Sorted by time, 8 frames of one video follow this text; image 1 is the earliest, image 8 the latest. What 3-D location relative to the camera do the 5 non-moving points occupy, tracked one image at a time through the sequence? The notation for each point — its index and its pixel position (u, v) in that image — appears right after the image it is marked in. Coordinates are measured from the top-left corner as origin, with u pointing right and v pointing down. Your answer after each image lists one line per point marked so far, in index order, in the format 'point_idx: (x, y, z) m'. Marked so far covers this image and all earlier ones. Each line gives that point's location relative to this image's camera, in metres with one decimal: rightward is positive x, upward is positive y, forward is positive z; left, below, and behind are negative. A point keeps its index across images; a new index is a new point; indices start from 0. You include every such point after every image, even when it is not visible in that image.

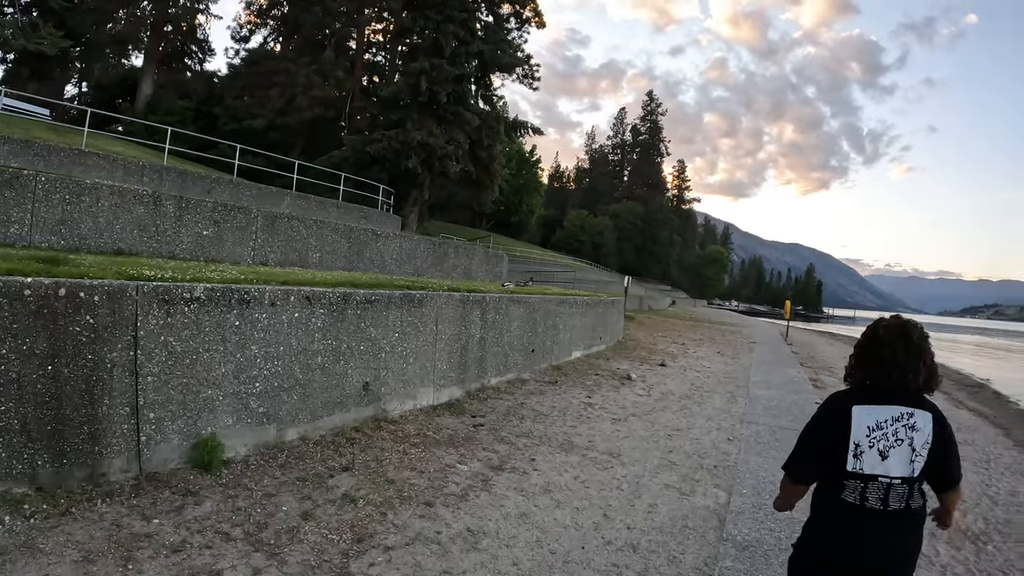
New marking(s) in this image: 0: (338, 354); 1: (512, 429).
0: (-1.3, -0.5, +8.2) m
1: (0.0, -1.2, +8.9) m
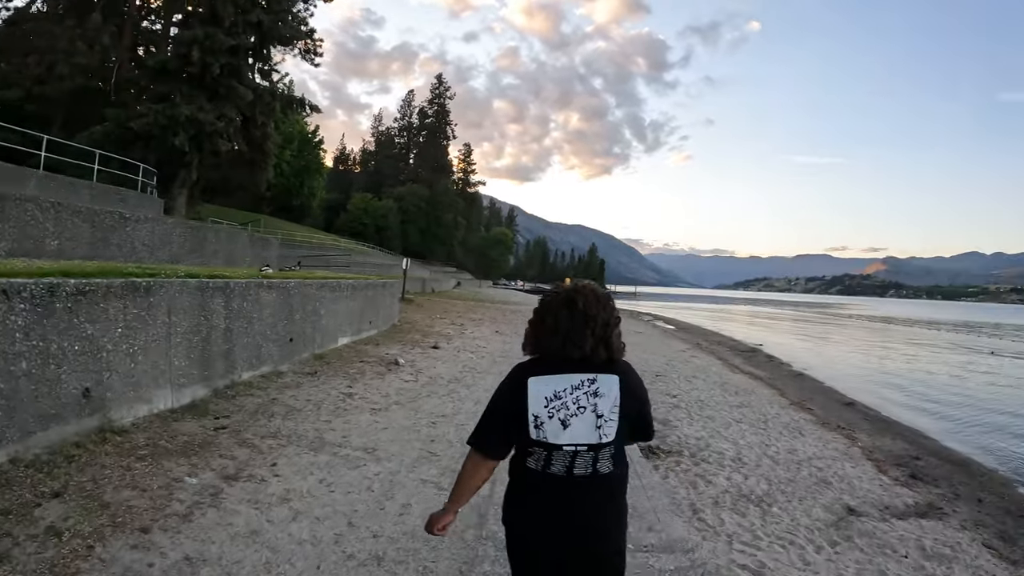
0: (-3.0, -0.4, +6.9) m
1: (-1.8, -1.0, +7.8) m
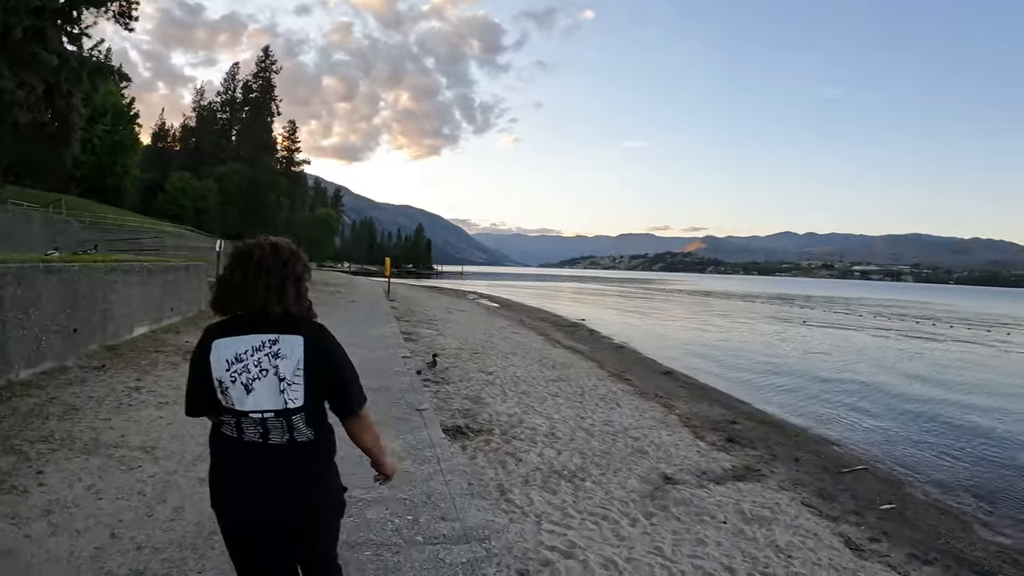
0: (-4.2, -0.4, +6.0) m
1: (-3.2, -0.9, +7.1) m
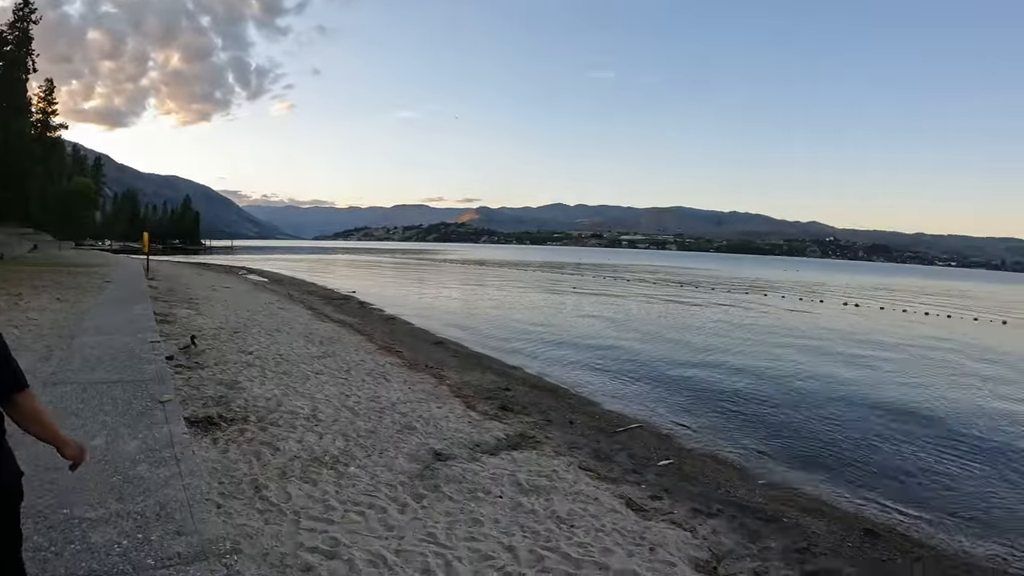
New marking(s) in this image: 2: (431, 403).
0: (-5.4, -0.5, +4.7) m
1: (-4.6, -1.0, +6.0) m
2: (-1.0, -1.4, +12.8) m
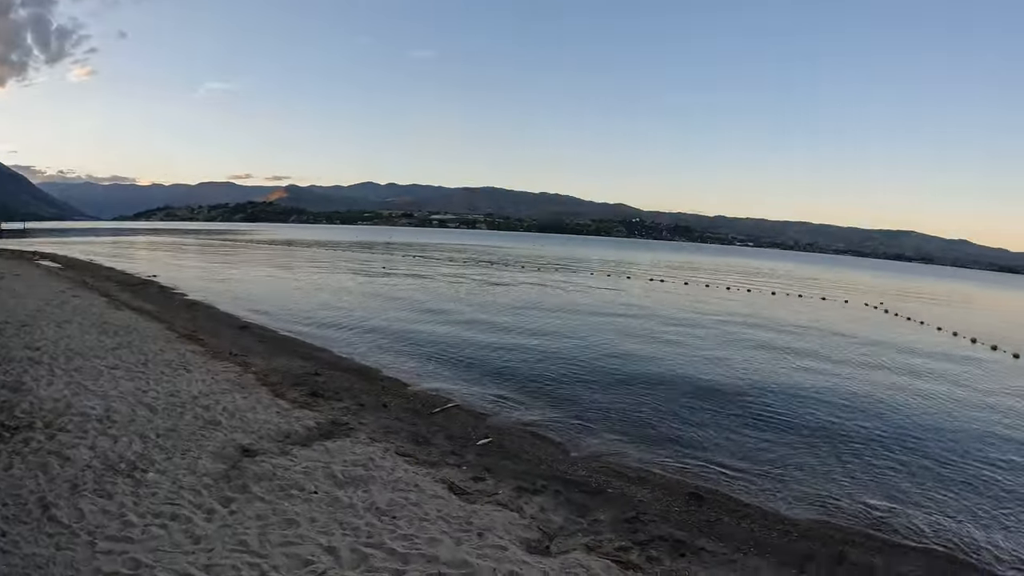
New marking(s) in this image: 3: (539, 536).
0: (-6.1, -0.7, +3.3) m
1: (-5.5, -1.1, +4.7) m
2: (-3.0, -1.2, +12.0) m
3: (+0.3, -2.3, +10.1) m
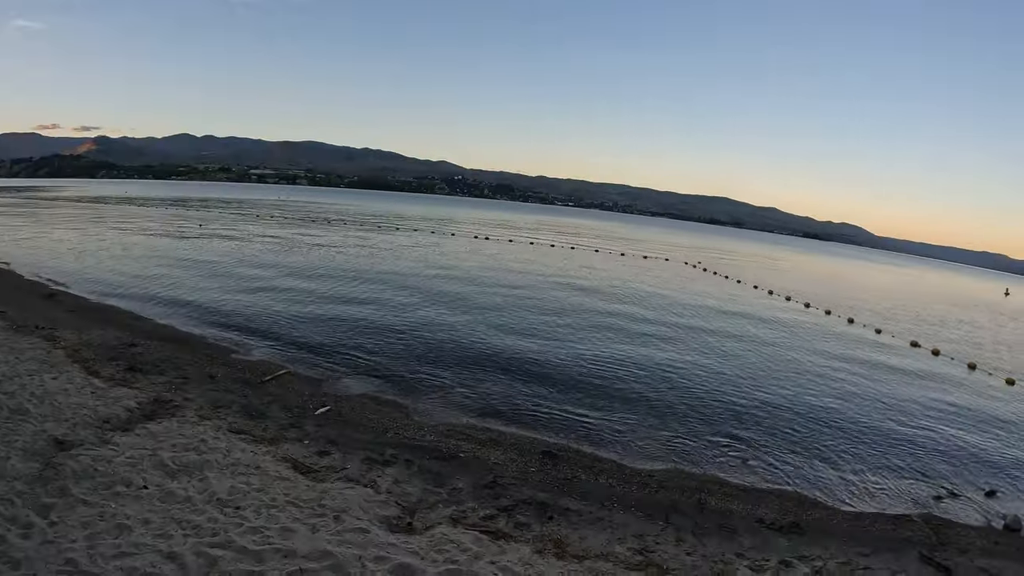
0: (-6.1, -0.9, +1.6) m
1: (-5.8, -1.2, +3.1) m
2: (-4.6, -0.9, +10.7) m
3: (-1.0, -1.9, +9.4) m
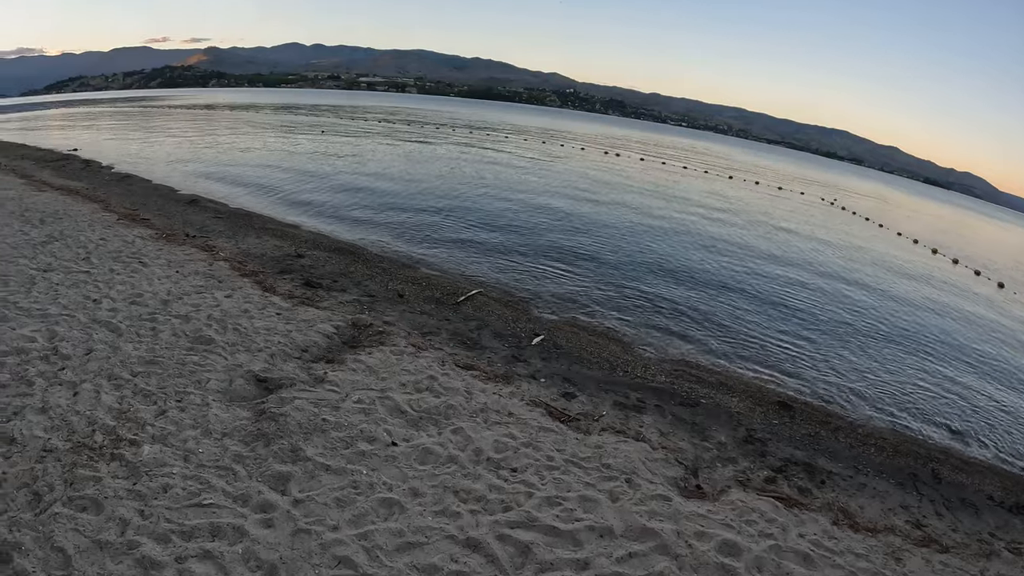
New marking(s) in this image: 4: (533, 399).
0: (-4.5, -0.8, -0.3) m
1: (-4.0, -1.0, +1.2) m
2: (-2.3, -0.1, +8.7) m
3: (+1.2, -1.2, +7.2) m
4: (+0.1, -0.8, +7.8) m
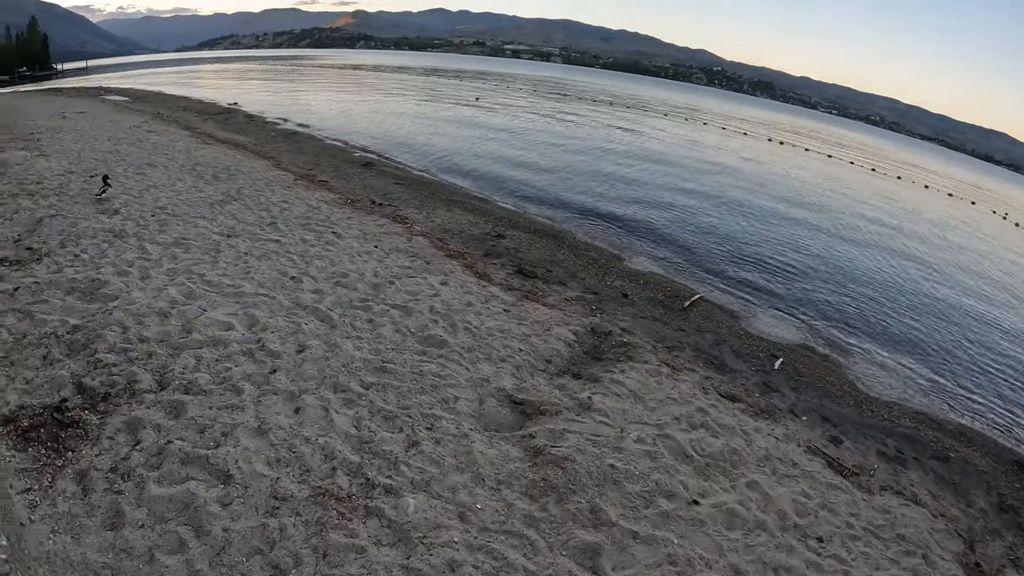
0: (-3.7, -0.6, -1.1) m
1: (-3.1, -0.8, +0.3) m
2: (-0.6, 0.0, +7.5) m
3: (+2.7, -1.4, +5.7) m
4: (+1.8, -0.9, +6.5) m
